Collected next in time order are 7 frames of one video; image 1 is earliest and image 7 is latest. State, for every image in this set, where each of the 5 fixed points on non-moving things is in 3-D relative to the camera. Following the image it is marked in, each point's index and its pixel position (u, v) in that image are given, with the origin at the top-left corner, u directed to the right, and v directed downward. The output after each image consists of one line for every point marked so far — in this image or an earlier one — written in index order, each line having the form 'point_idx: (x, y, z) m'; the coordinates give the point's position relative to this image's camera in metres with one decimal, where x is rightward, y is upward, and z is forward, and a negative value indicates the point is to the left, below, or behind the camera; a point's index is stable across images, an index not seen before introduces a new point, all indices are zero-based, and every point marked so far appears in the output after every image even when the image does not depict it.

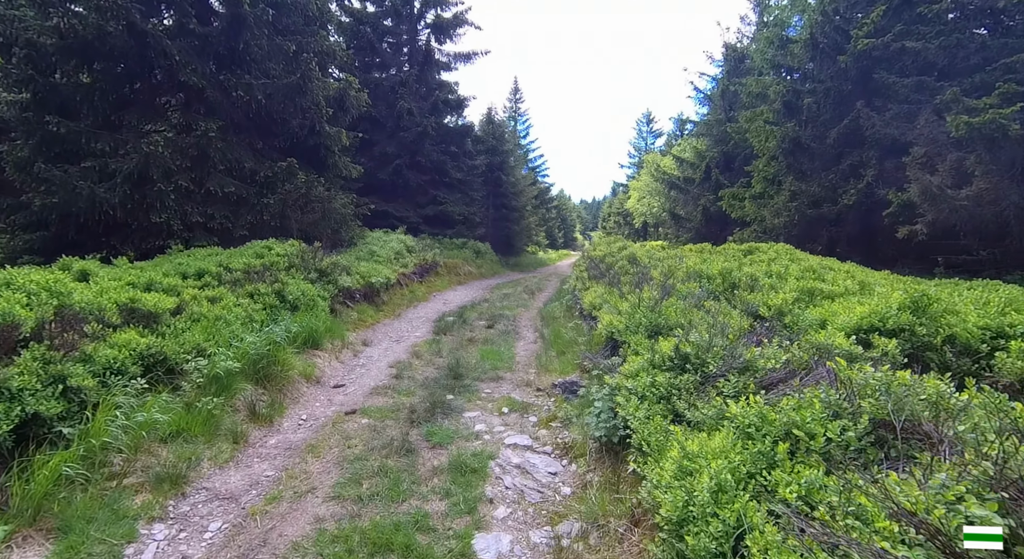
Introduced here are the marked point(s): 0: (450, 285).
0: (-2.1, -0.2, +19.2) m
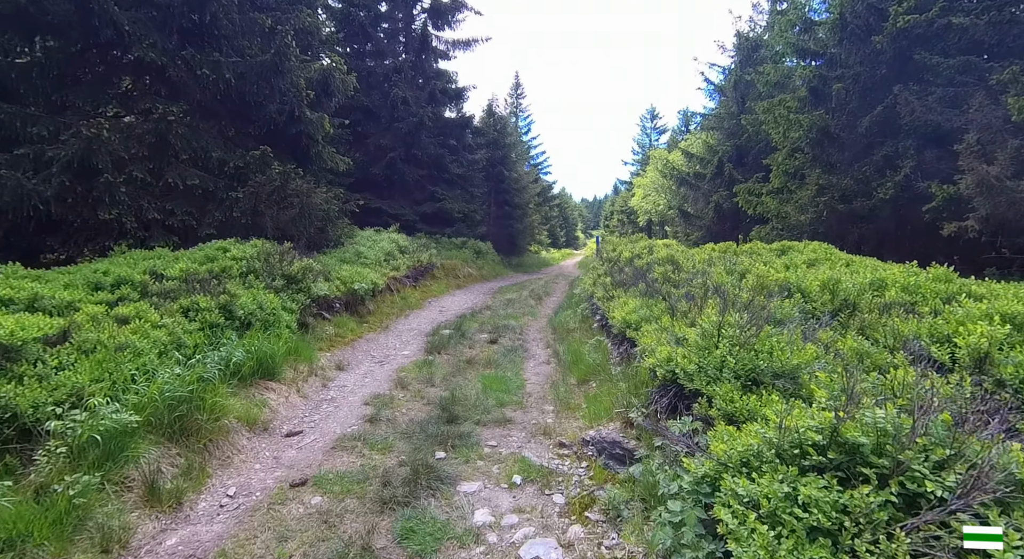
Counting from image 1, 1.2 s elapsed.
0: (-1.9, -0.3, +17.4) m
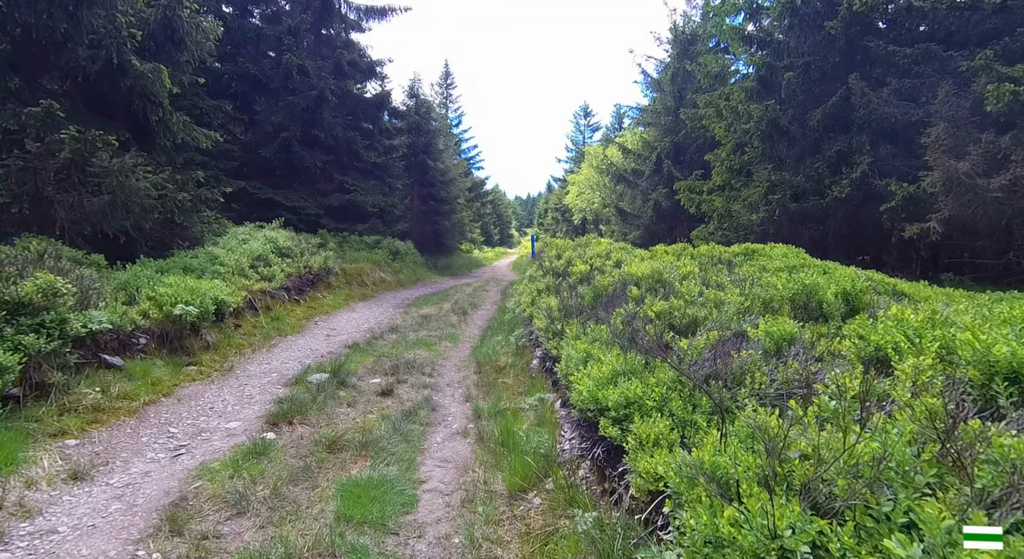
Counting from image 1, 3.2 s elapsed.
0: (-4.0, -0.5, +13.8) m
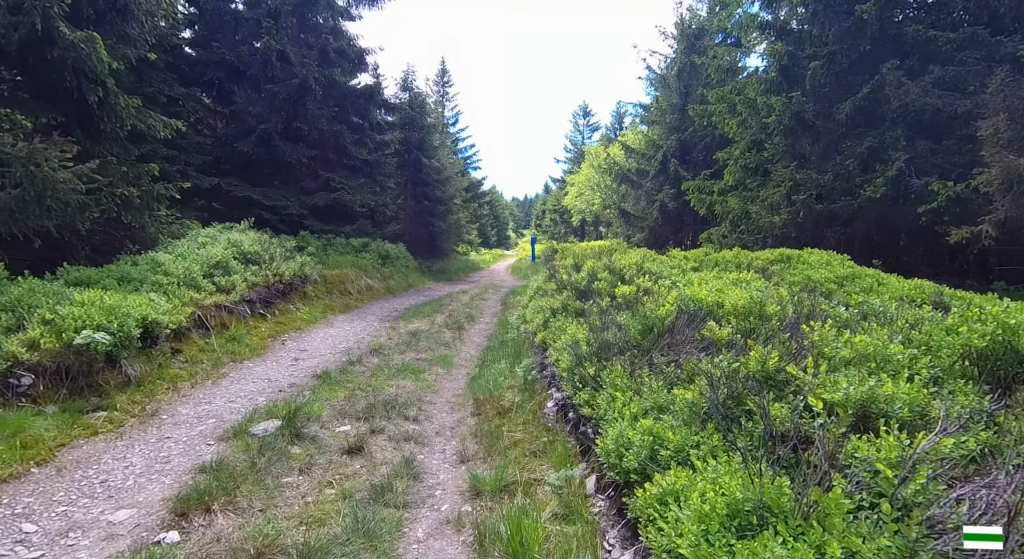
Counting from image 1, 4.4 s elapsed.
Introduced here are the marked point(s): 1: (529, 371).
0: (-3.9, -0.7, +12.1) m
1: (+0.2, -1.1, +7.0) m
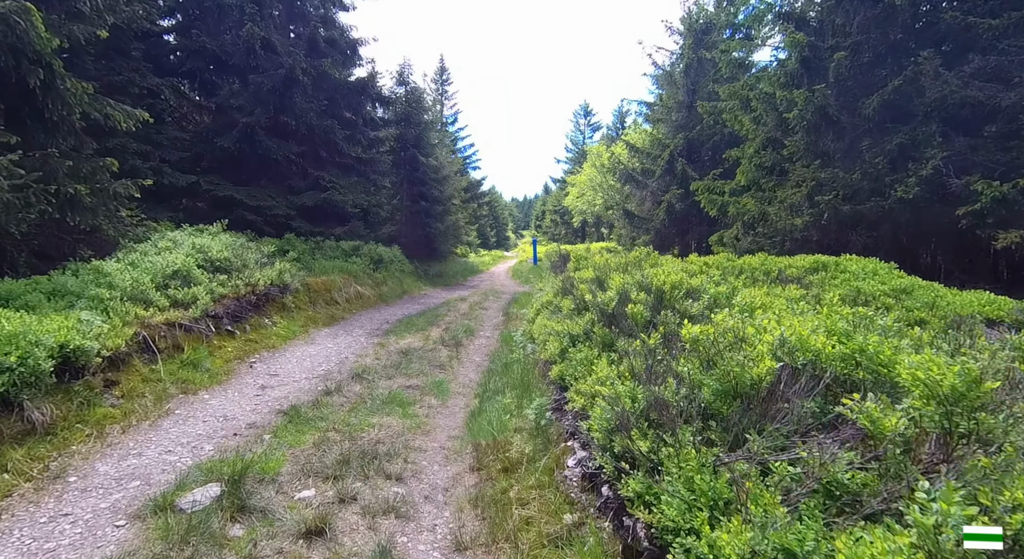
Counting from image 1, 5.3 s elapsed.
0: (-3.8, -0.9, +10.8) m
1: (+0.3, -1.3, +5.7) m
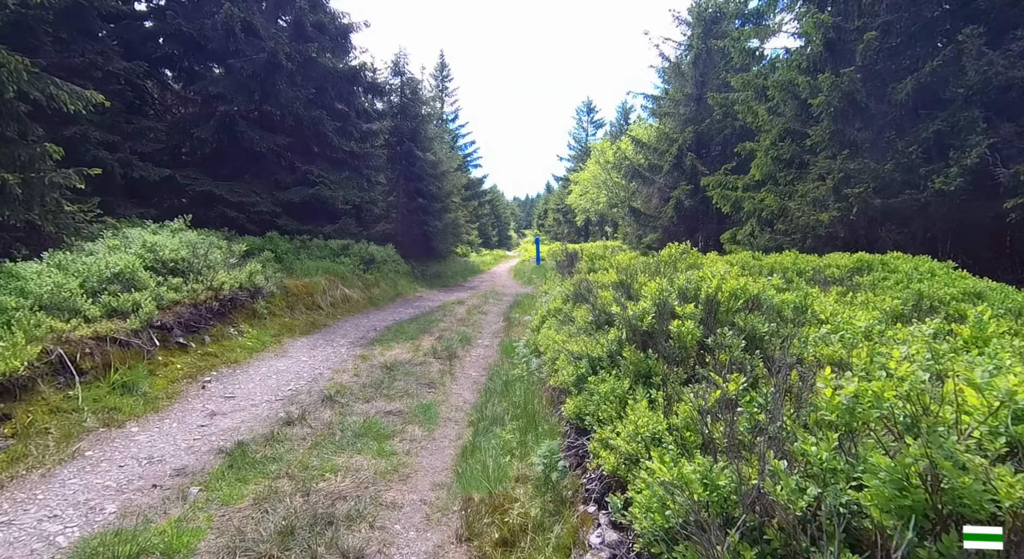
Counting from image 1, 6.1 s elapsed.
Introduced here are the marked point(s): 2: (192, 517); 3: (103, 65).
0: (-3.8, -1.0, +9.5) m
1: (+0.3, -1.3, +4.4) m
2: (-2.3, -1.6, +3.9) m
3: (-9.6, +5.1, +13.6) m
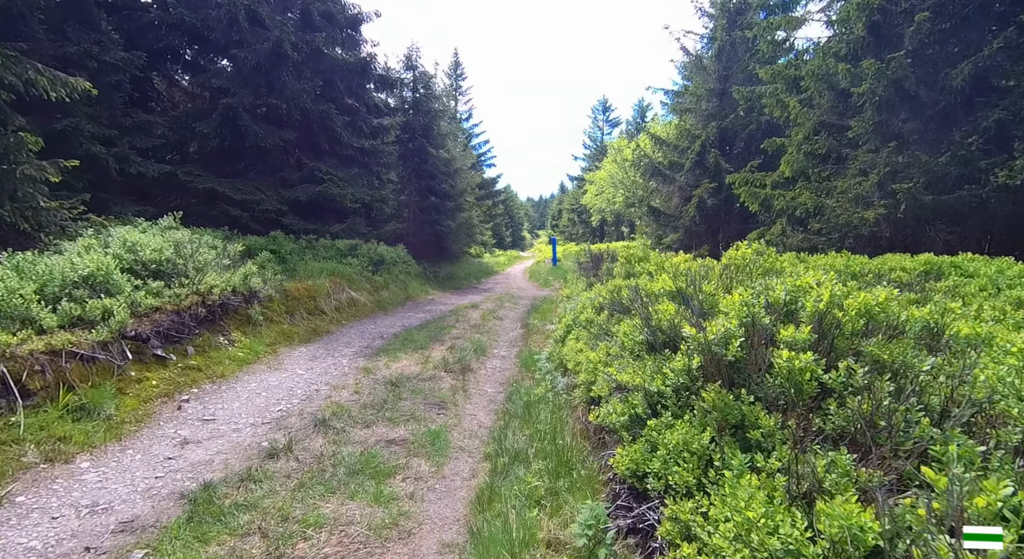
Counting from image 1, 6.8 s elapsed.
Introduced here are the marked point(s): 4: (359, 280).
0: (-3.5, -1.0, +8.6) m
1: (+0.5, -1.4, +3.4) m
2: (-2.1, -1.6, +2.9) m
3: (-9.2, +5.0, +12.8) m
4: (-3.7, 0.0, +13.7) m
